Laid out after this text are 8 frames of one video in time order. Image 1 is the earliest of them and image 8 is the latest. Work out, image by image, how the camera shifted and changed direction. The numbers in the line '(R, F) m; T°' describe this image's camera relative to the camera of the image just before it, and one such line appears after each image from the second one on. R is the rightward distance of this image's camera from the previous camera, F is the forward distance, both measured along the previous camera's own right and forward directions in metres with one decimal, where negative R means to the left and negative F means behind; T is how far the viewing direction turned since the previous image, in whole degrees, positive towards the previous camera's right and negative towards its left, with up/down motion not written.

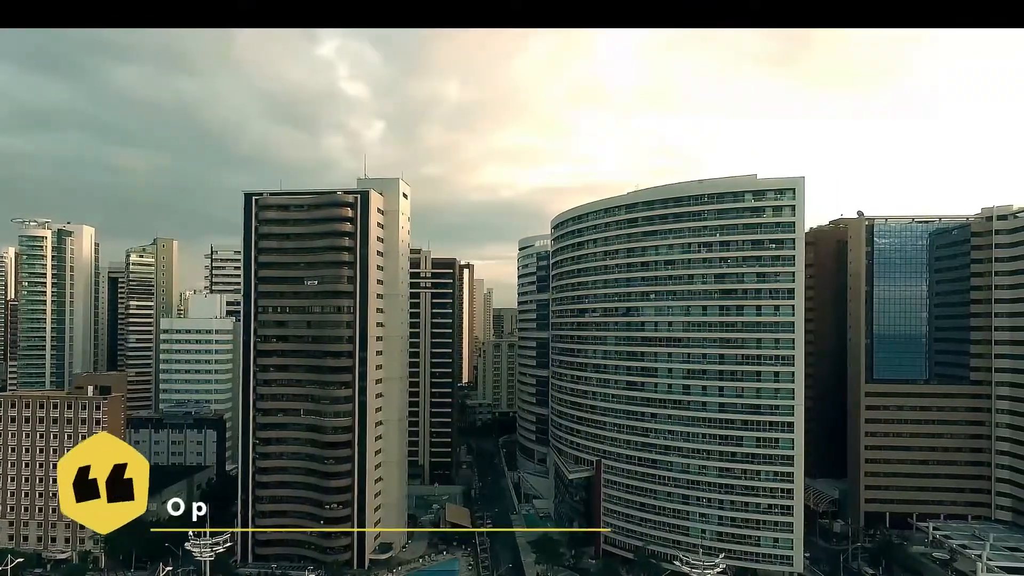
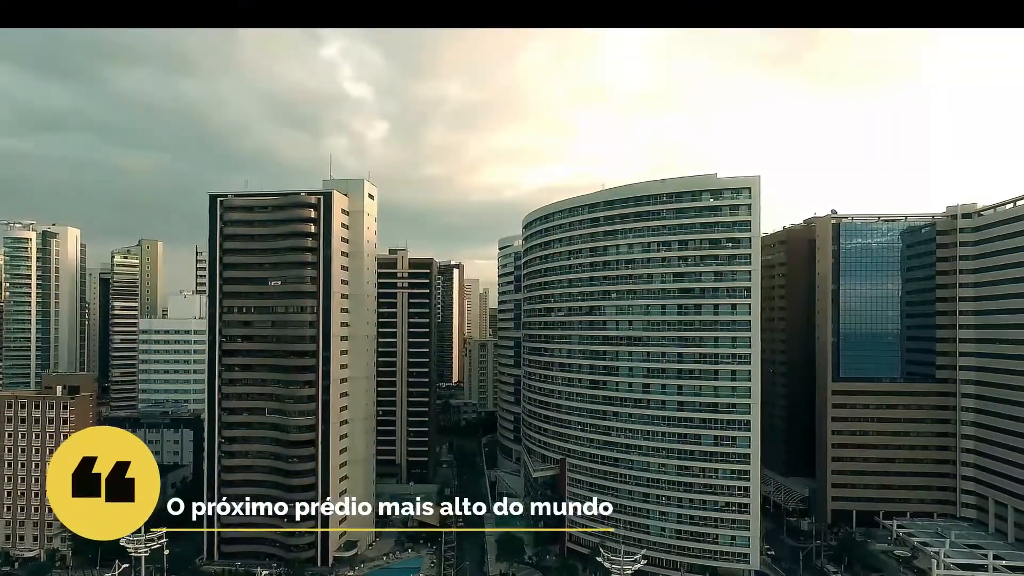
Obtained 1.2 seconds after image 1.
(+2.3, -0.2) m; 0°
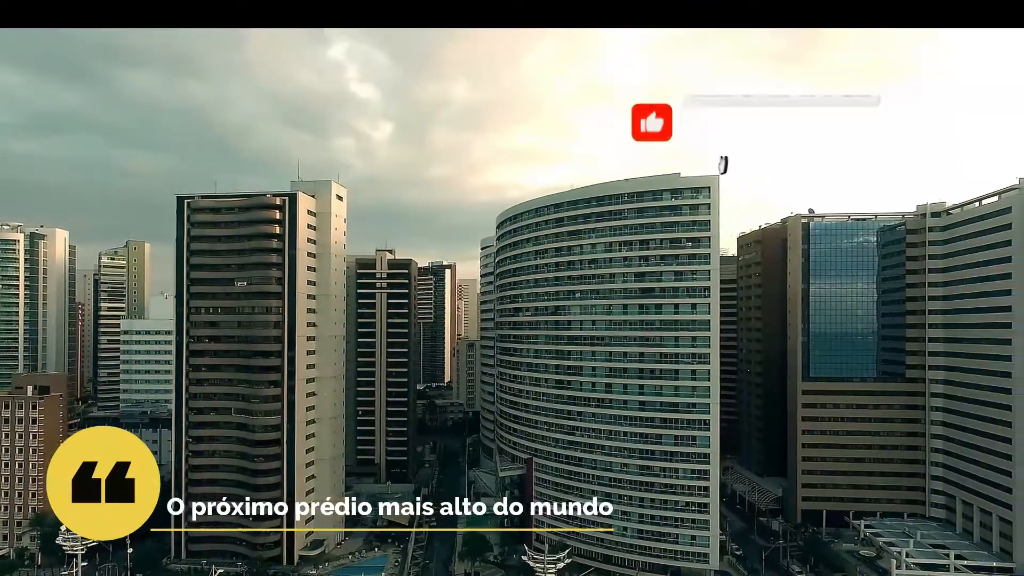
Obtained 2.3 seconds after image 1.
(+2.3, -0.1) m; 0°
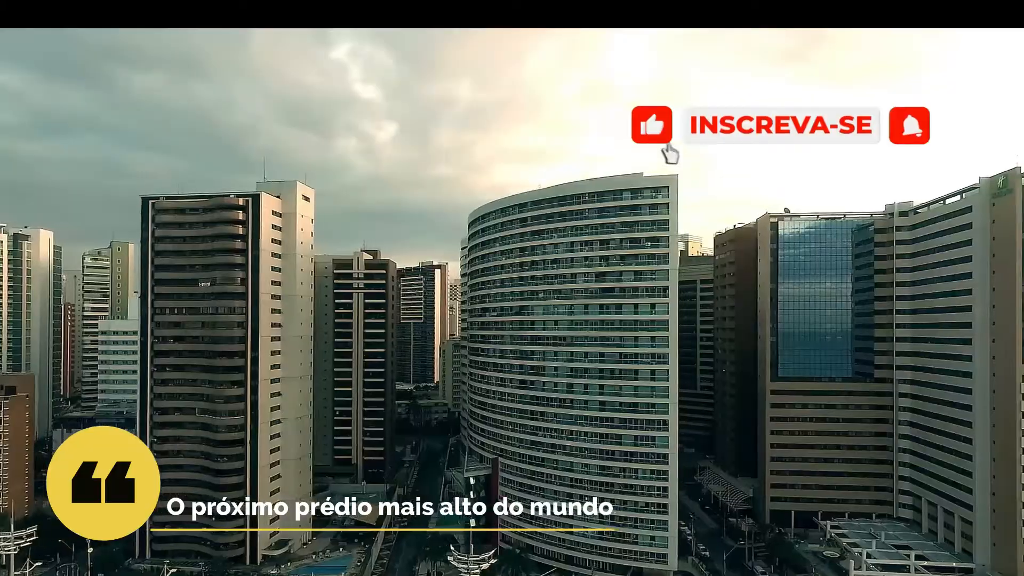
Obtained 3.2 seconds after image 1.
(+2.2, 0.0) m; 0°
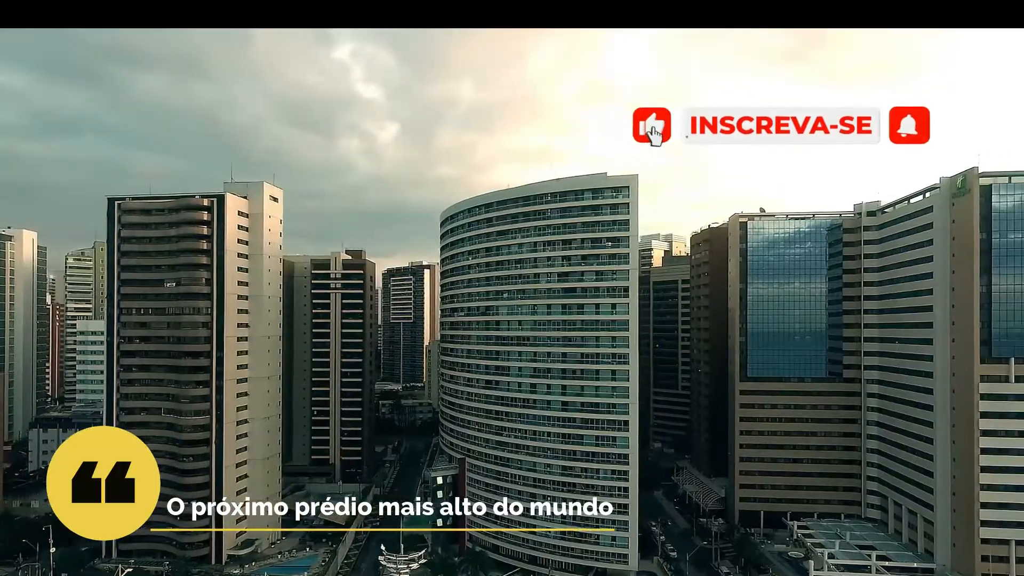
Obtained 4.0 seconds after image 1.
(+2.0, 0.0) m; 0°
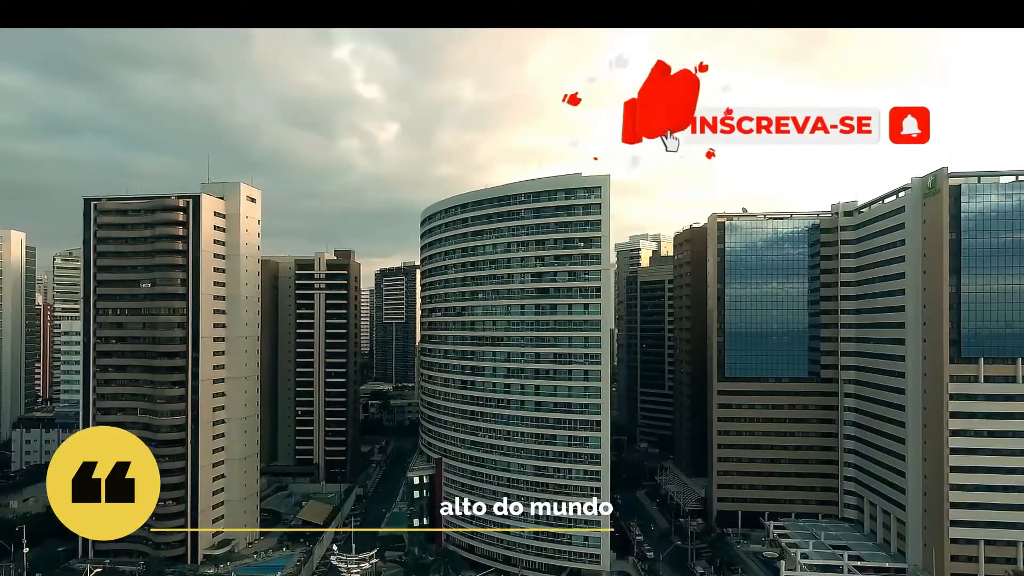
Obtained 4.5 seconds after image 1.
(+1.4, 0.0) m; 0°
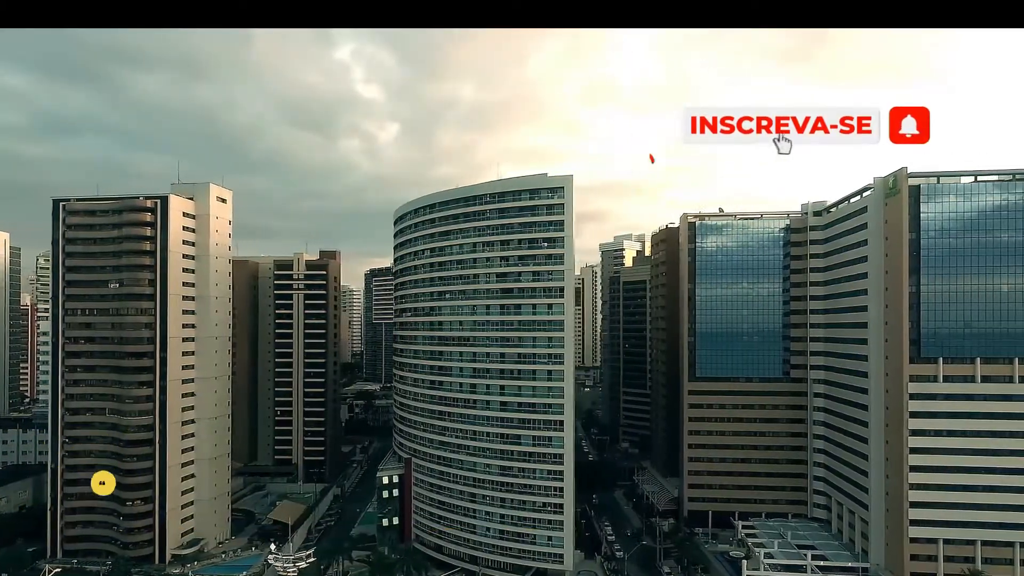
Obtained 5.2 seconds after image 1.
(+1.9, -0.1) m; 0°
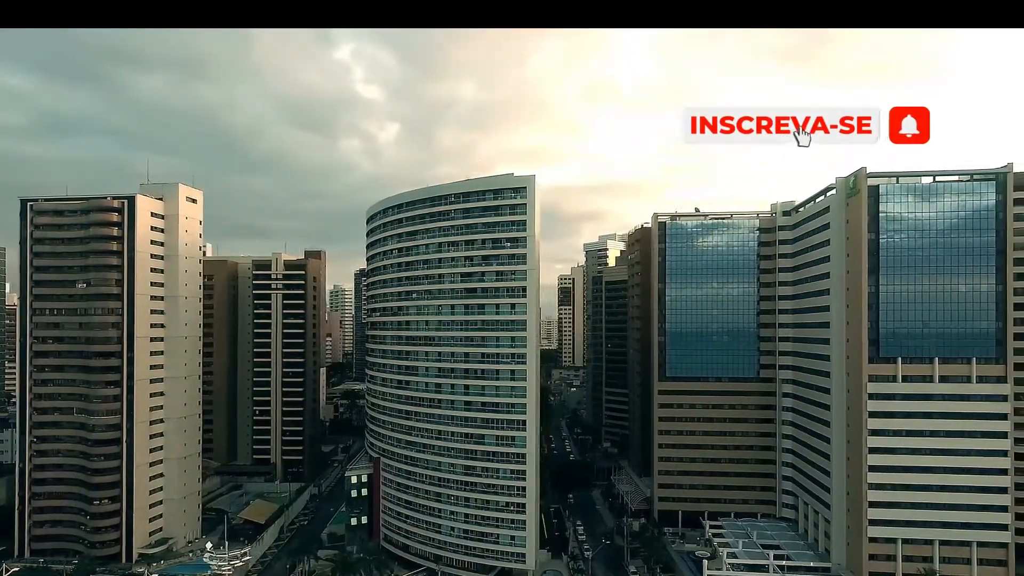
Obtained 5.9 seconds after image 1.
(+1.9, 0.0) m; 0°
